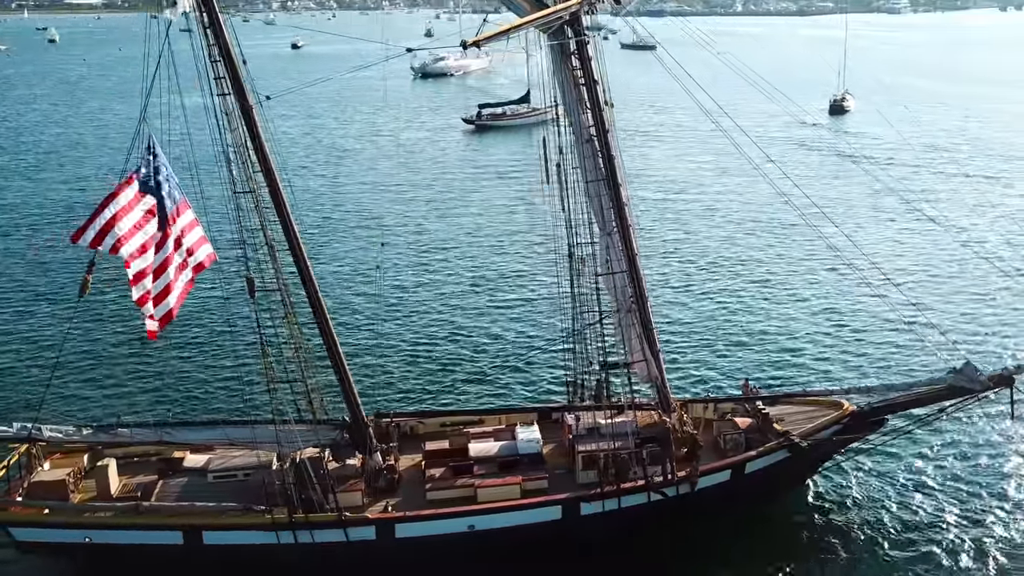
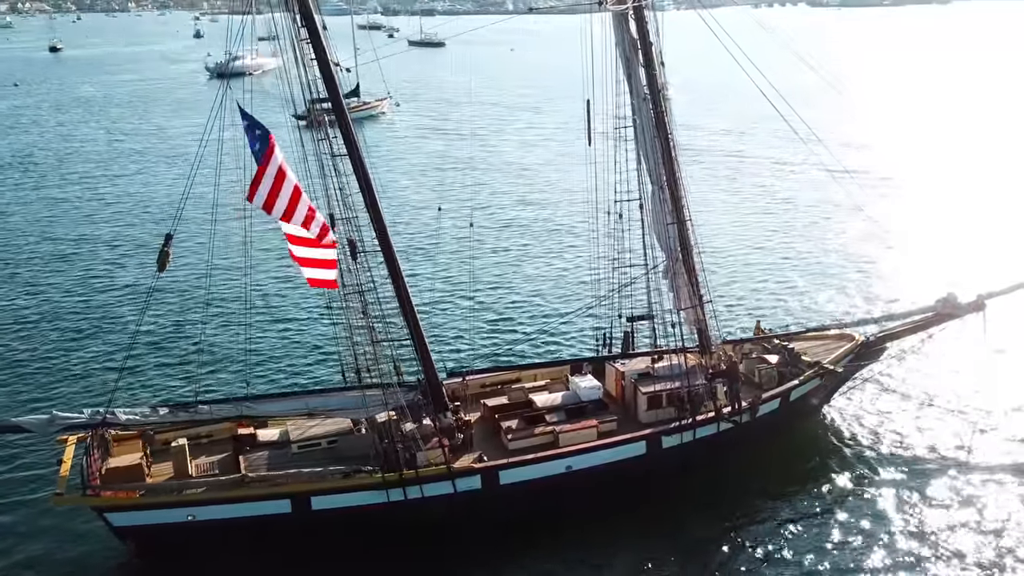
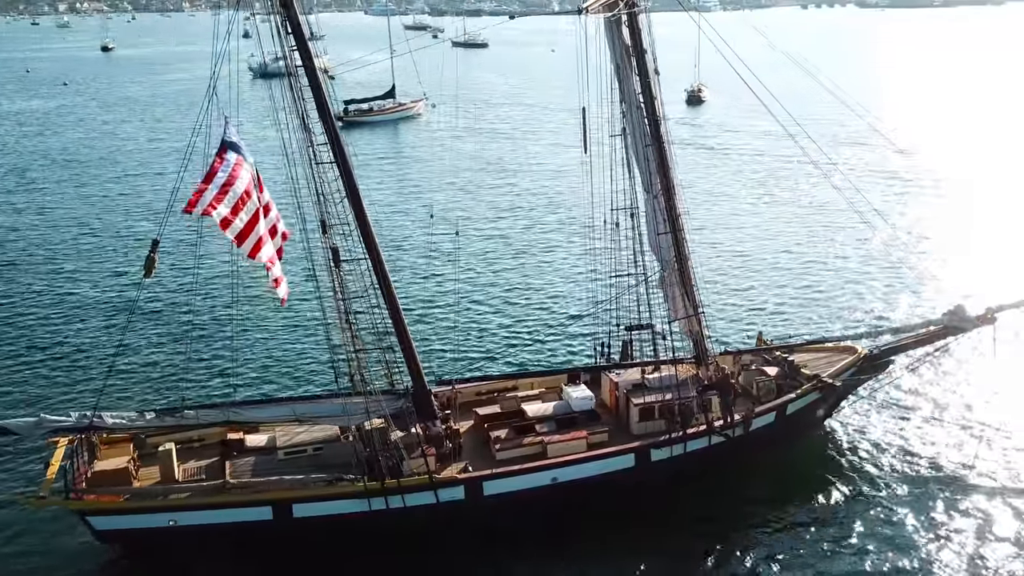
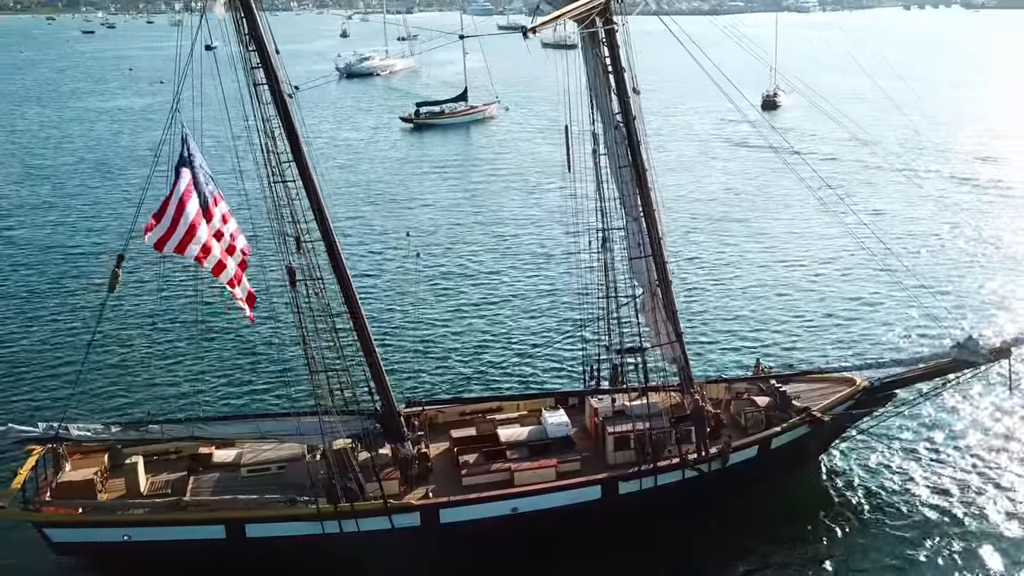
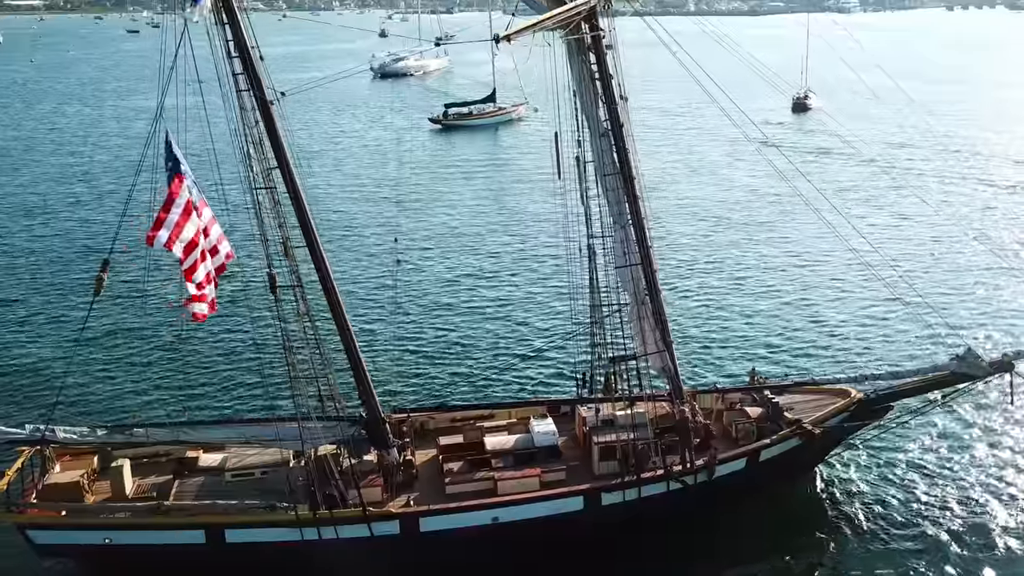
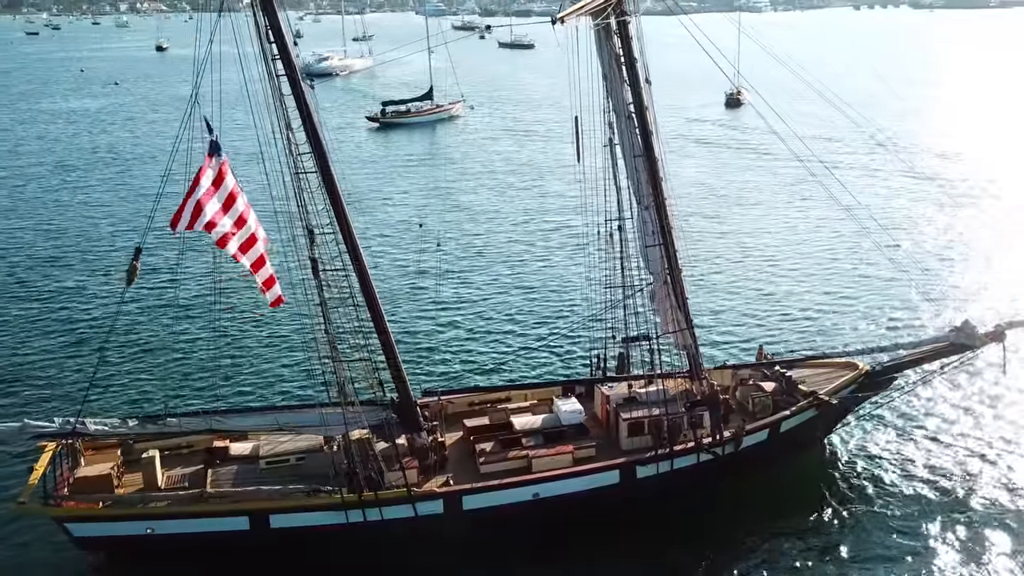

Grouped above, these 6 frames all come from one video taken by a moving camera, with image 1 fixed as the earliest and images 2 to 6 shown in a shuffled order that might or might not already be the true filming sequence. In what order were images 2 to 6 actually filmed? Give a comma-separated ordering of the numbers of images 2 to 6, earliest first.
5, 4, 6, 3, 2
